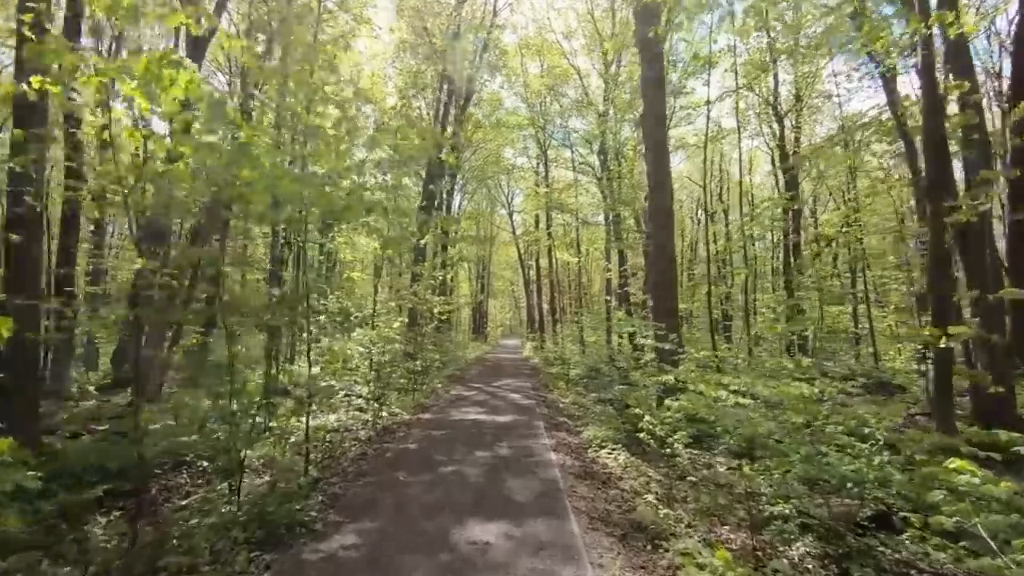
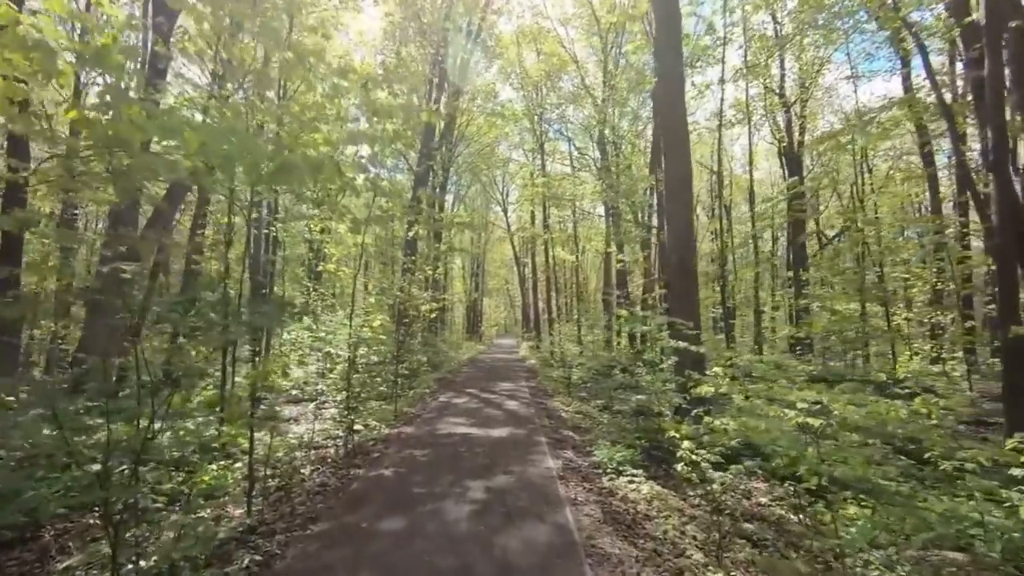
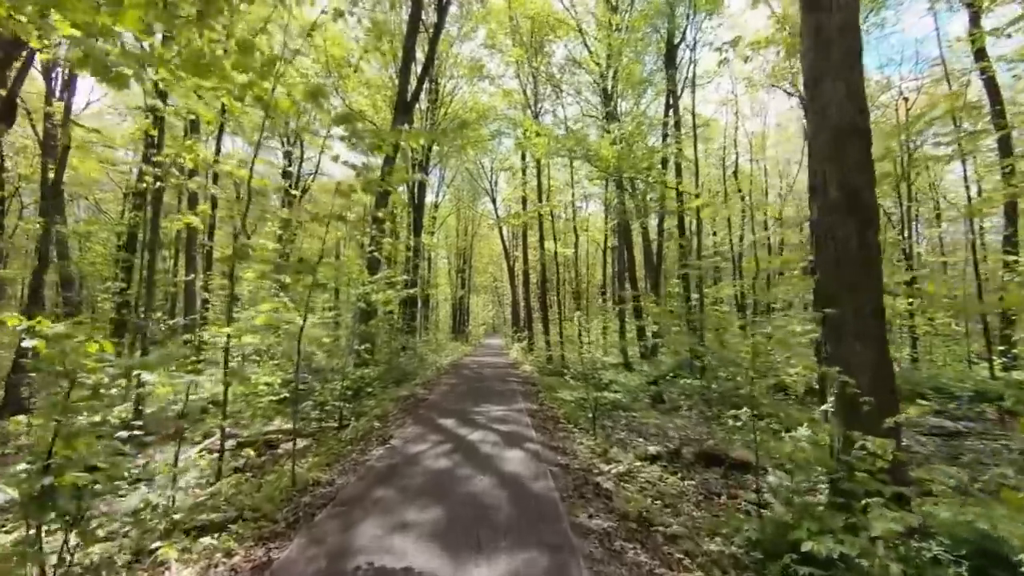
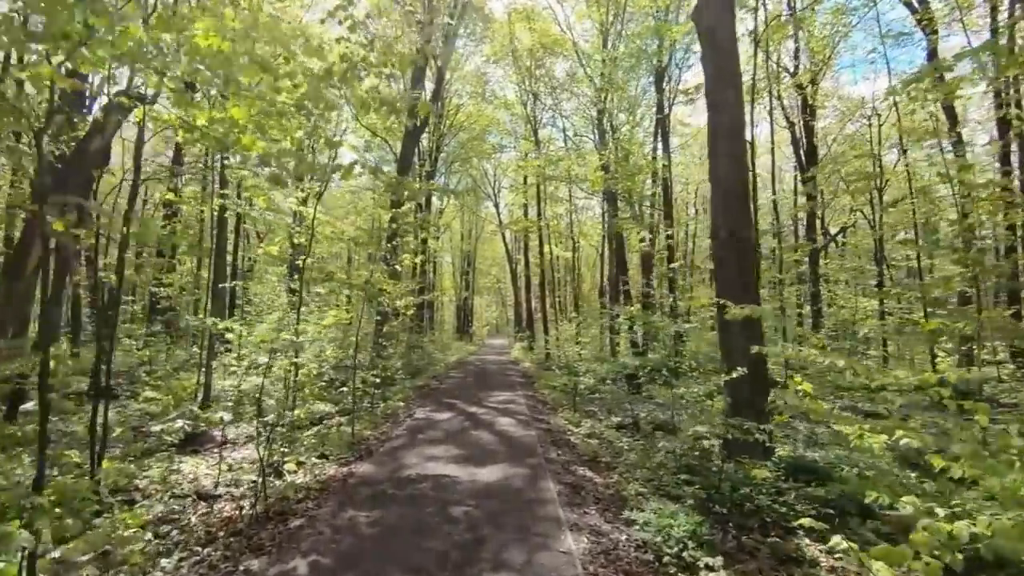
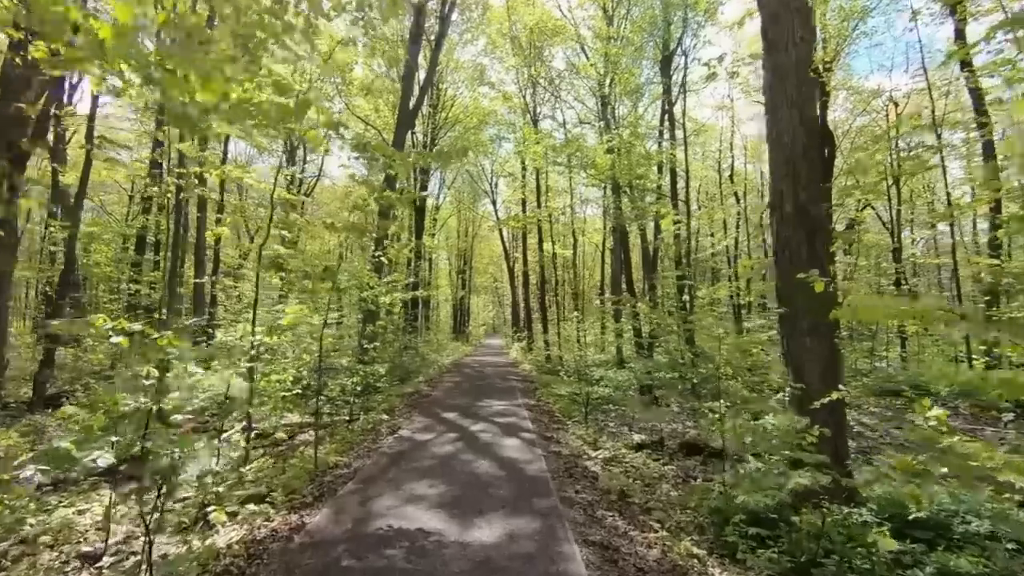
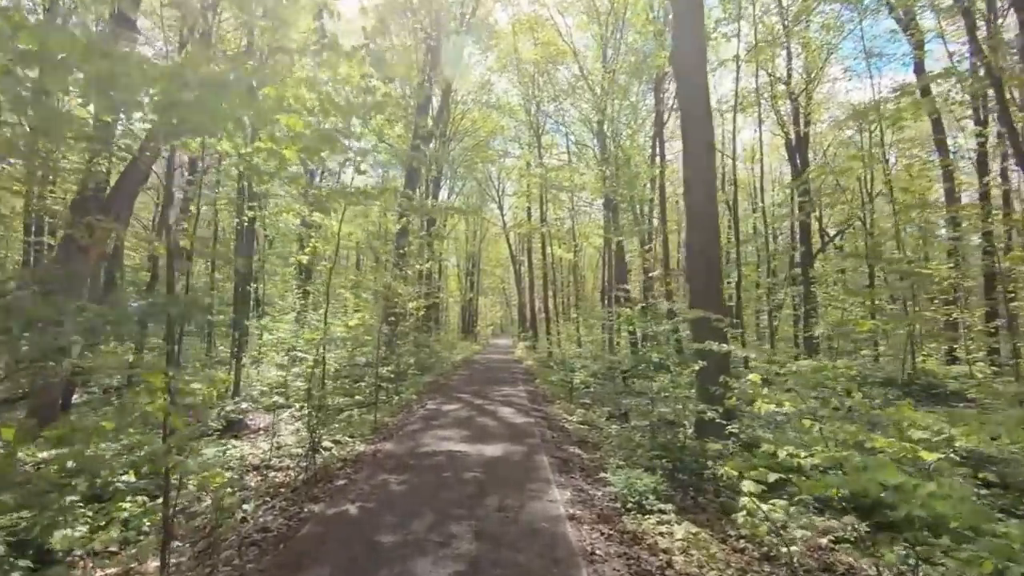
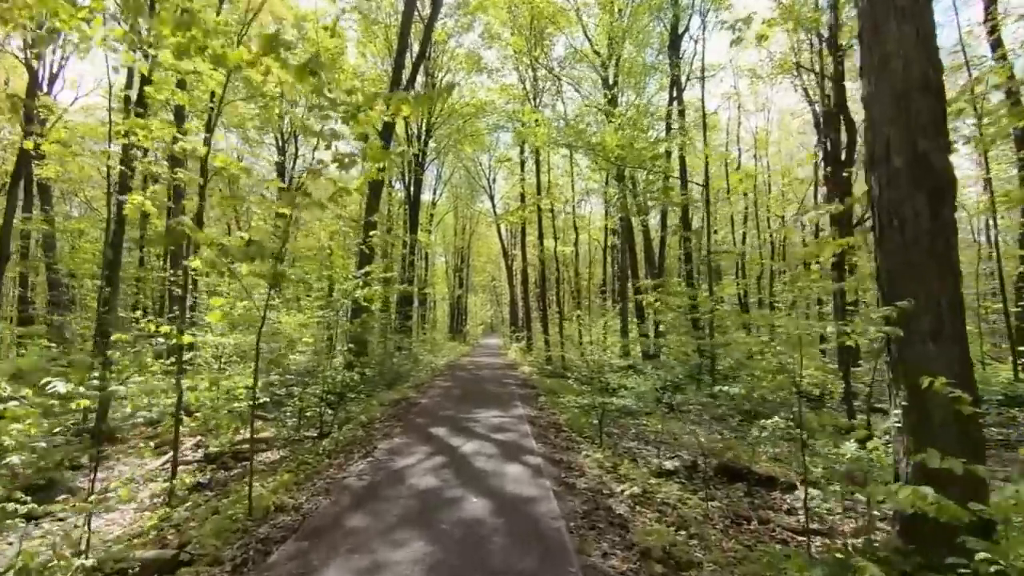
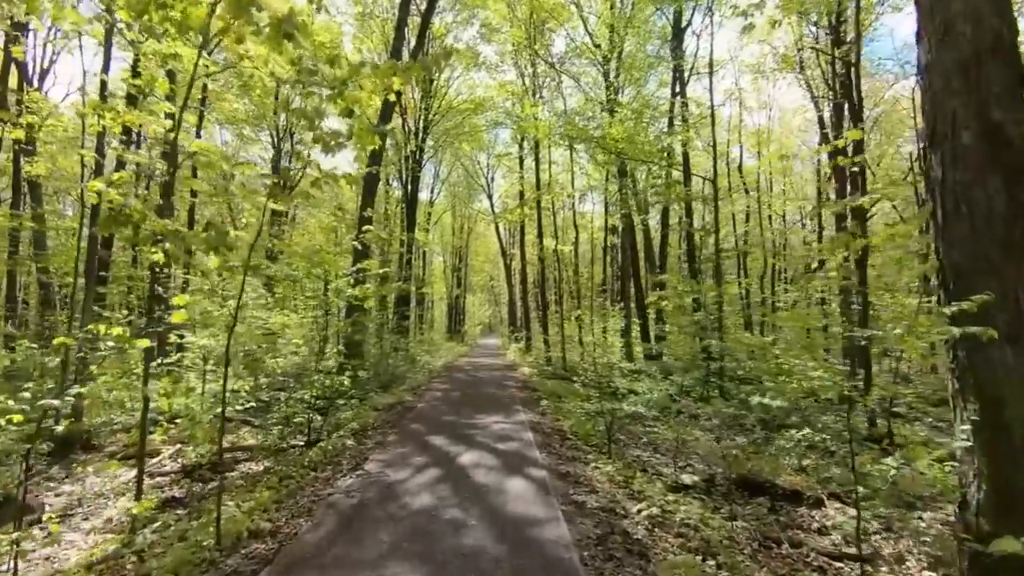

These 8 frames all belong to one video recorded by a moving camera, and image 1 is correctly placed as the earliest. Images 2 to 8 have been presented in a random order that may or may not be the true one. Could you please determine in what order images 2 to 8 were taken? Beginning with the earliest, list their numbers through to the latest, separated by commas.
2, 6, 4, 5, 3, 7, 8
